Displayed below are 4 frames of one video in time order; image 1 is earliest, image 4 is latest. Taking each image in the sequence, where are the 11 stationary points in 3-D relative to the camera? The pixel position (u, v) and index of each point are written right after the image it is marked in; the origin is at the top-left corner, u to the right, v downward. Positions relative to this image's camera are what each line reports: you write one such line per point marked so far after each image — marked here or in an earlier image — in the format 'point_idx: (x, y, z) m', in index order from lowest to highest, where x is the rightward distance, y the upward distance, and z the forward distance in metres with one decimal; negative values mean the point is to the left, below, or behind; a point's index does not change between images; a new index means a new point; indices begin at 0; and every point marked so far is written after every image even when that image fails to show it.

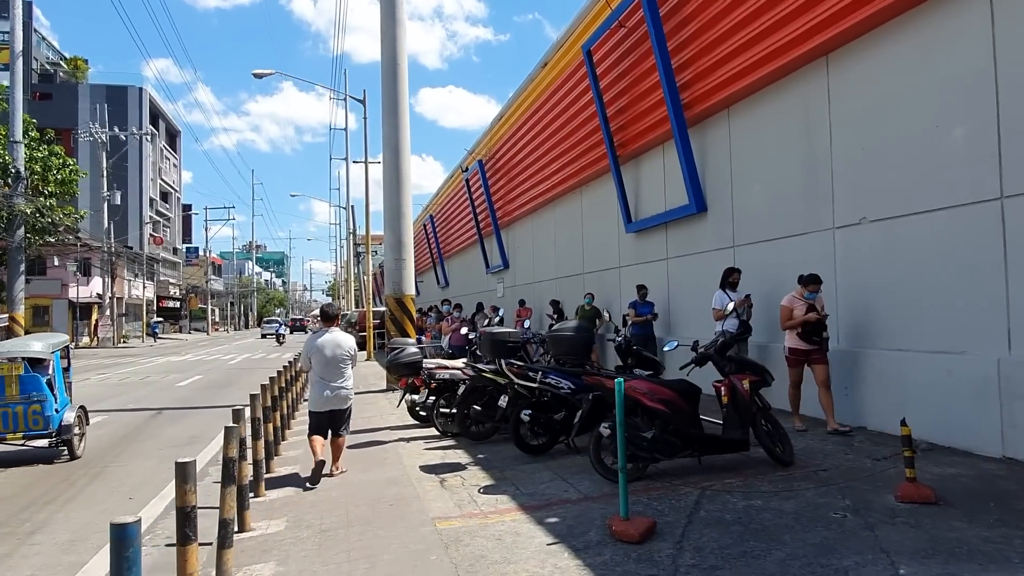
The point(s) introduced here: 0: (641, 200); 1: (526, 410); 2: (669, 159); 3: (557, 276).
0: (+2.0, +1.4, +12.8) m
1: (+0.1, -1.0, +7.0) m
2: (+2.2, +1.8, +11.8) m
3: (+1.0, +0.2, +17.4) m
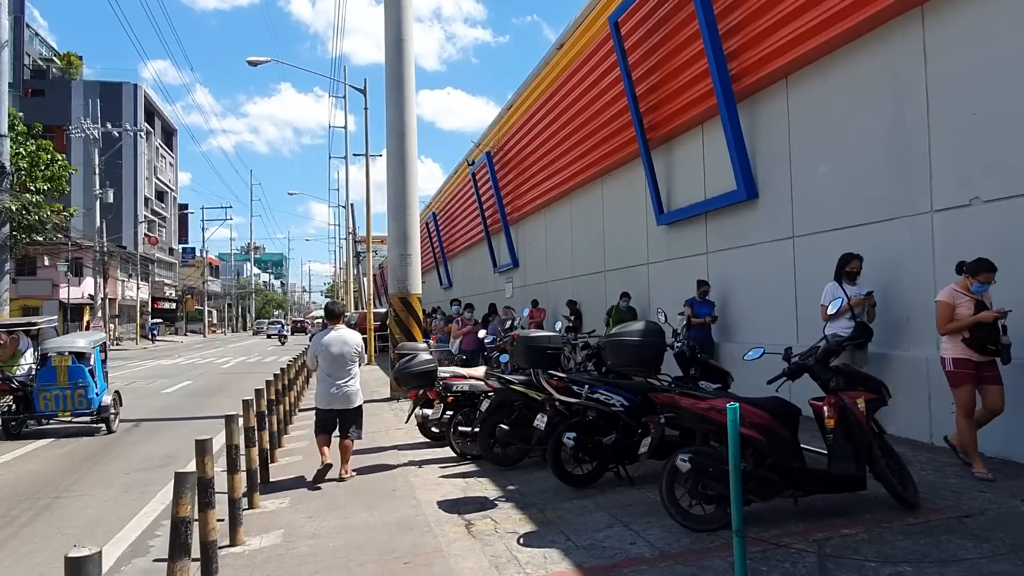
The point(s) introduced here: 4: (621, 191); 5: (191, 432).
0: (+2.3, +1.4, +11.5) m
1: (+0.4, -1.0, +5.7) m
2: (+2.5, +1.9, +10.5) m
3: (+1.2, +0.2, +16.1) m
4: (+1.8, +1.6, +13.6) m
5: (-4.1, -1.9, +10.6) m
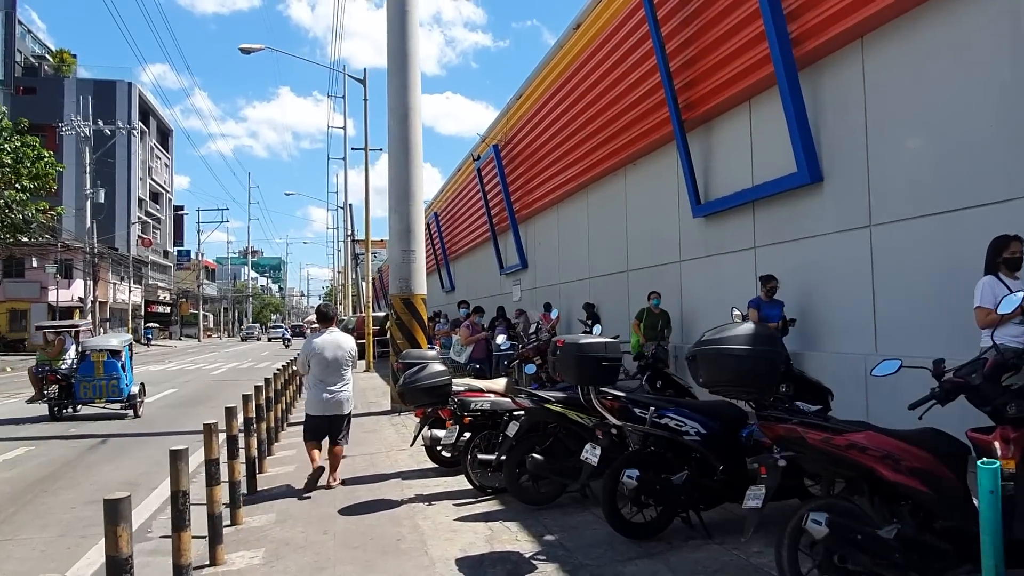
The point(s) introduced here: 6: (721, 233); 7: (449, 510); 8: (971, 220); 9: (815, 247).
0: (+2.5, +1.4, +10.2) m
1: (+0.6, -1.0, +4.4) m
2: (+2.7, +1.9, +9.1) m
3: (+1.4, +0.2, +14.8) m
4: (+2.0, +1.6, +12.3) m
5: (-3.9, -1.8, +9.2) m
6: (+2.5, +0.7, +10.0) m
7: (-0.4, -1.5, +5.5) m
8: (+3.4, +0.5, +6.2) m
9: (+3.0, +0.4, +8.1) m
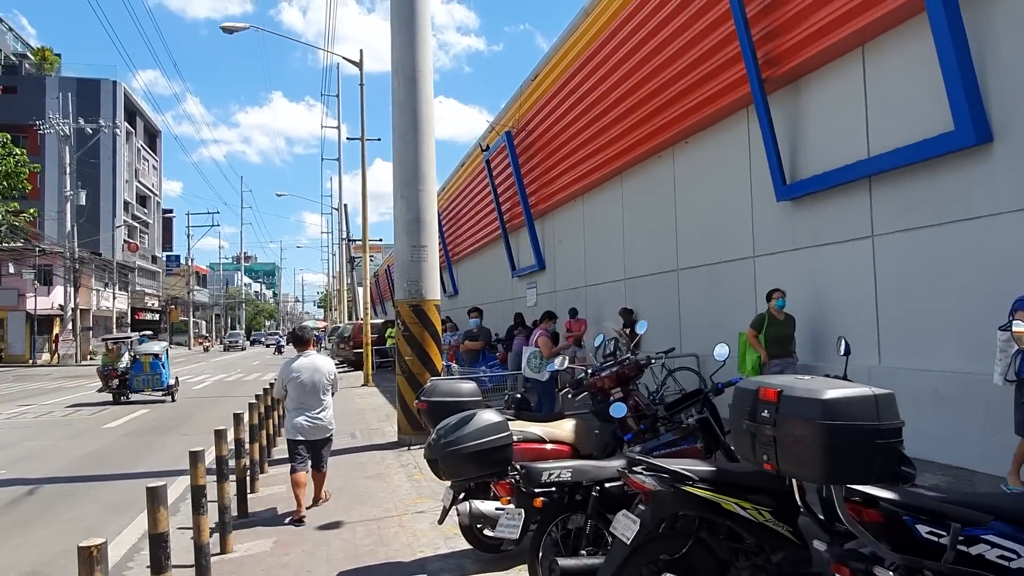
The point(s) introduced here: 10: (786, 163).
0: (+2.9, +1.4, +8.0) m
1: (+1.1, -0.9, +2.2) m
2: (+3.1, +1.9, +7.0) m
3: (+1.8, +0.2, +12.6) m
4: (+2.4, +1.6, +10.2) m
5: (-3.5, -1.9, +7.0) m
6: (+2.9, +0.7, +7.9) m
7: (0.0, -1.5, +3.3) m
8: (+3.8, +0.5, +4.1) m
9: (+3.4, +0.4, +5.9) m
10: (+2.8, +1.3, +8.4) m
